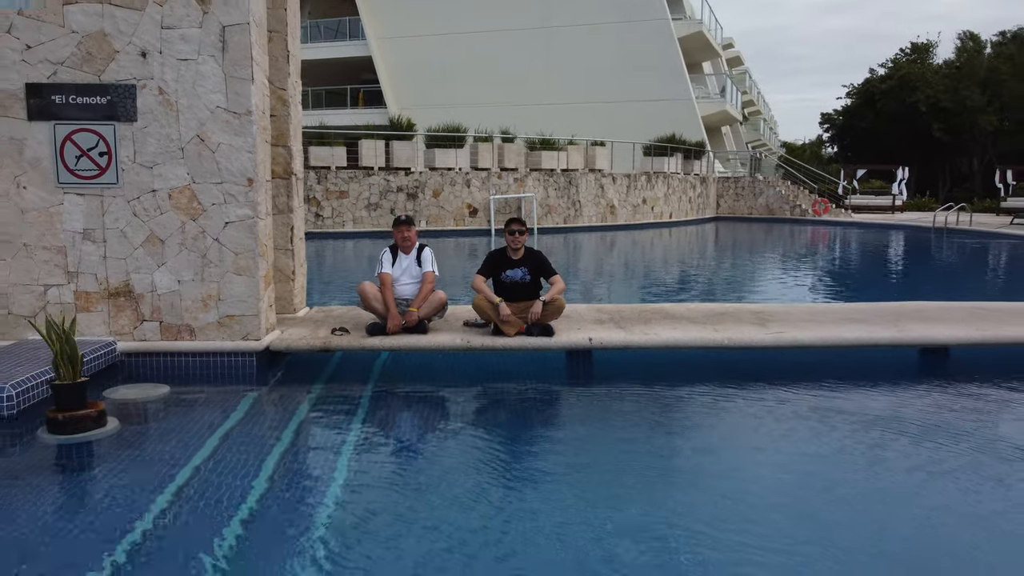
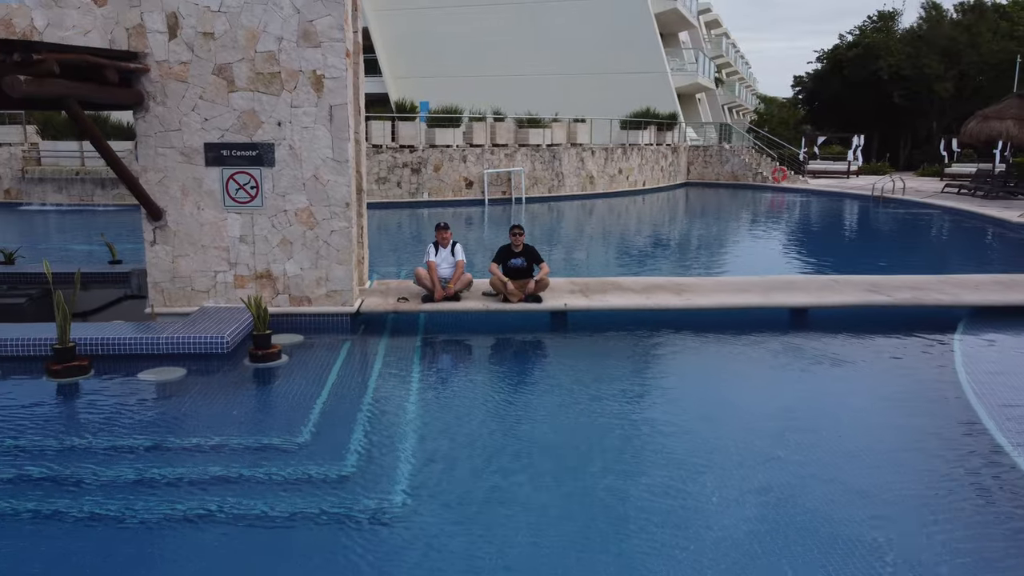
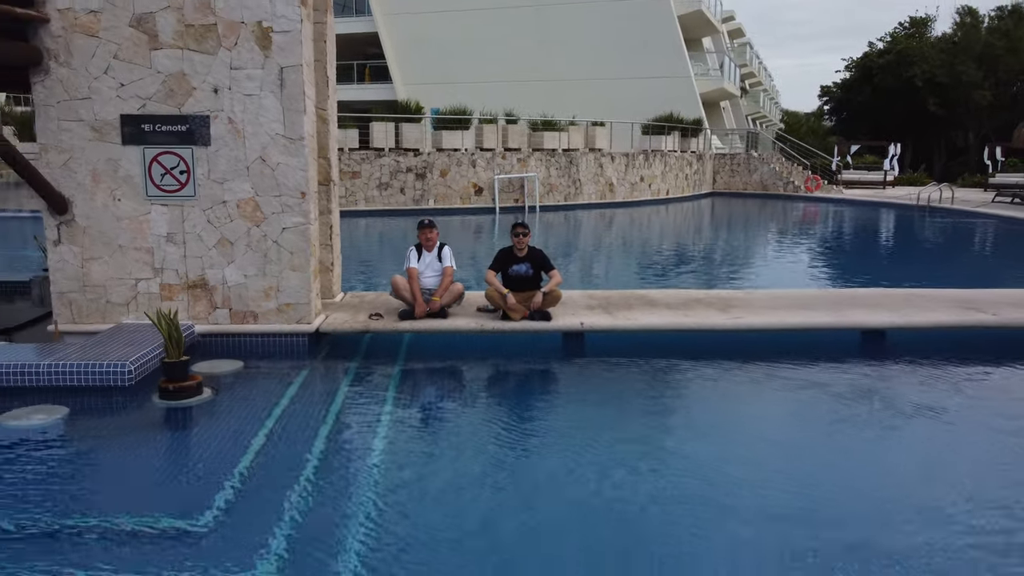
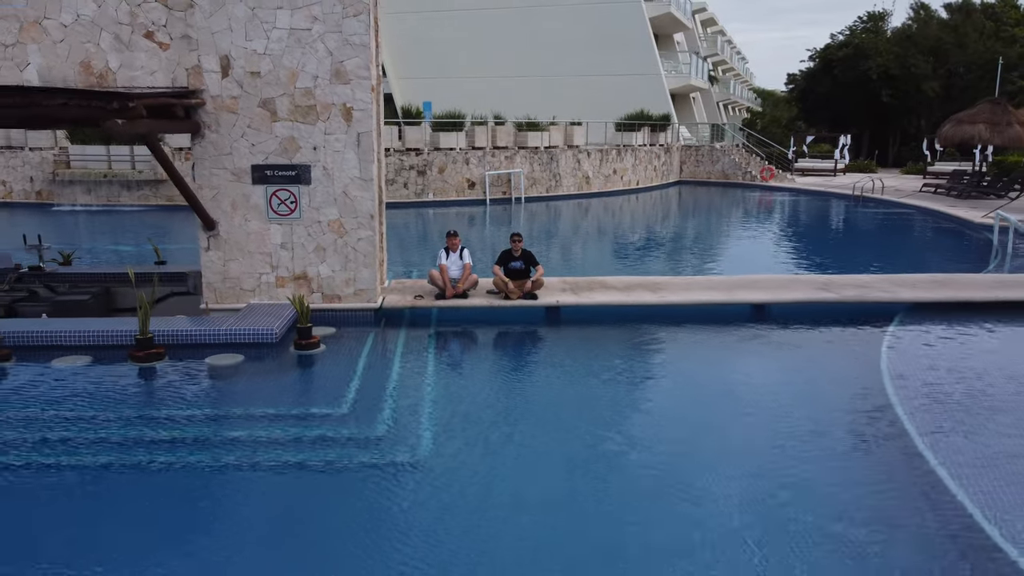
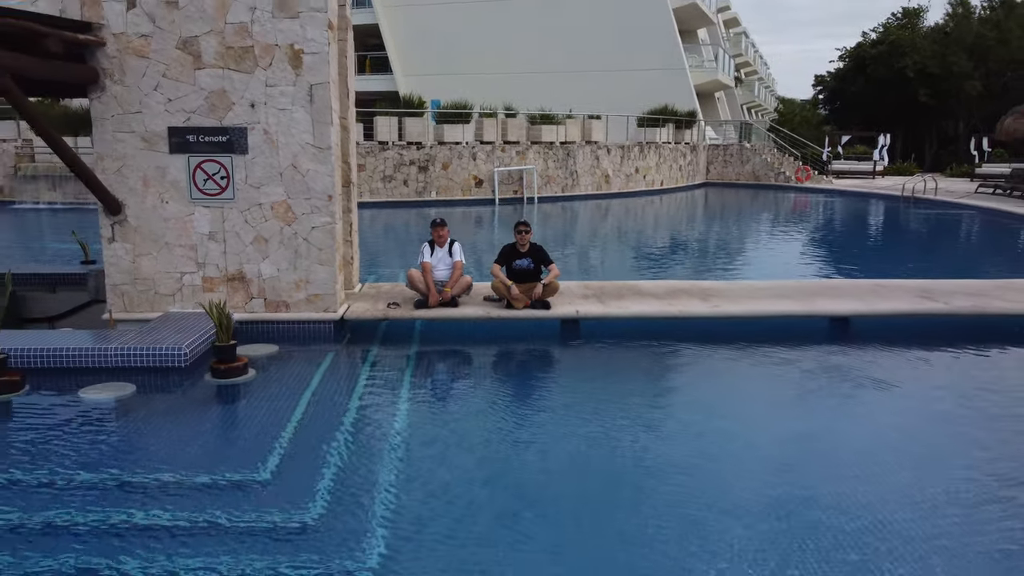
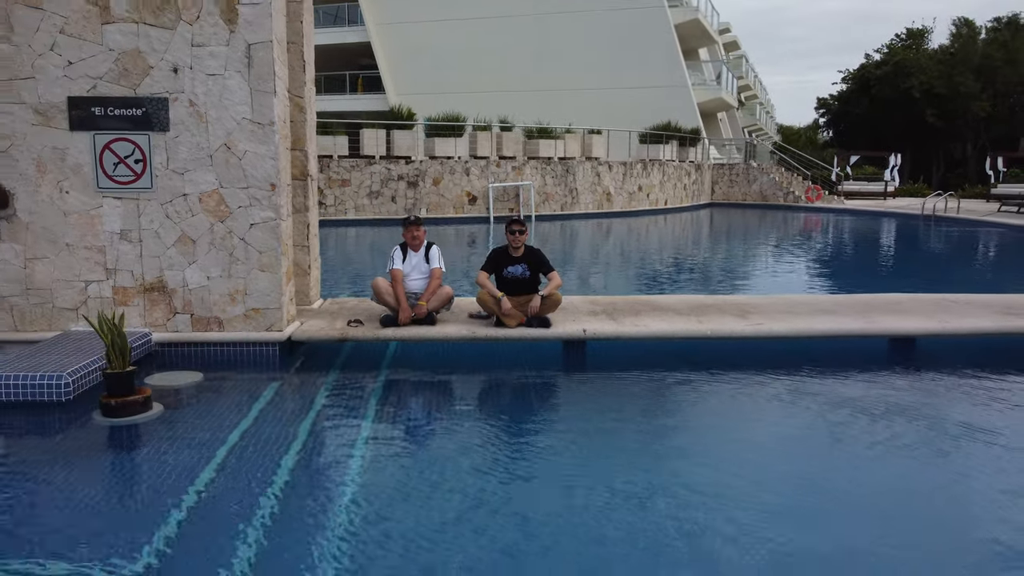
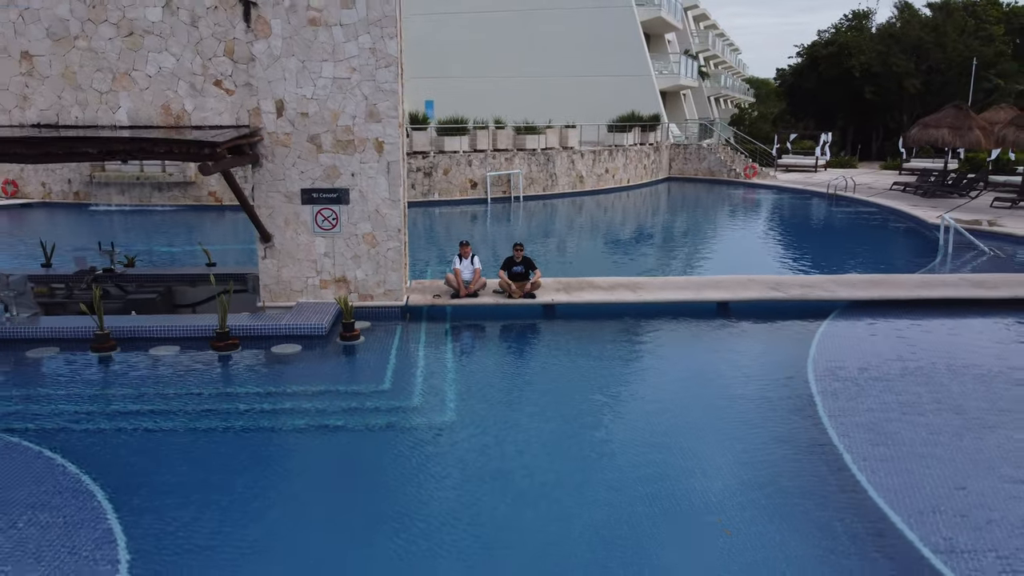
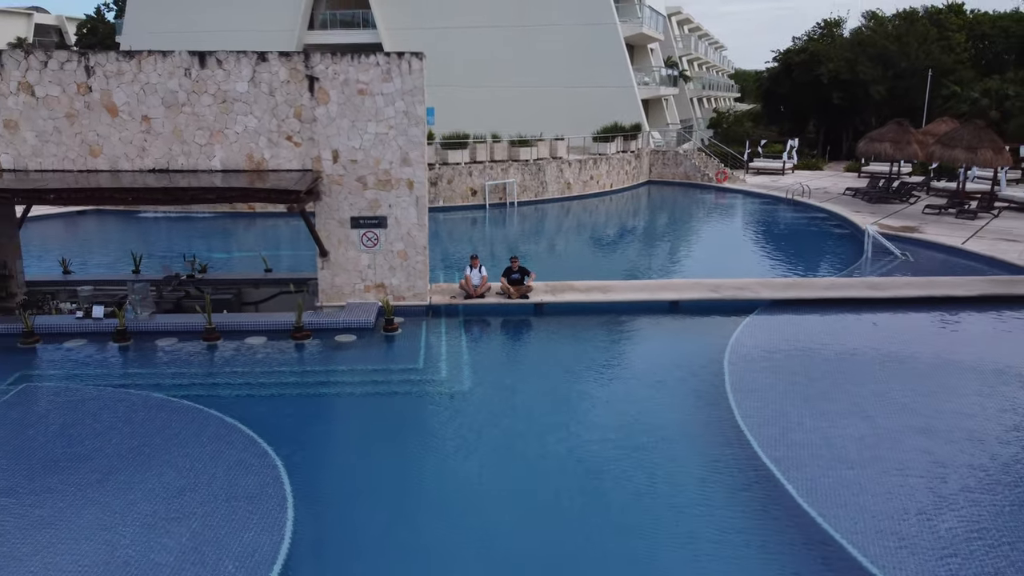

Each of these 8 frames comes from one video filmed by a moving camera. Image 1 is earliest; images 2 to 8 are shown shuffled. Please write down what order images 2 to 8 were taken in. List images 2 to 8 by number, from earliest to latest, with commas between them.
6, 3, 5, 2, 4, 7, 8
